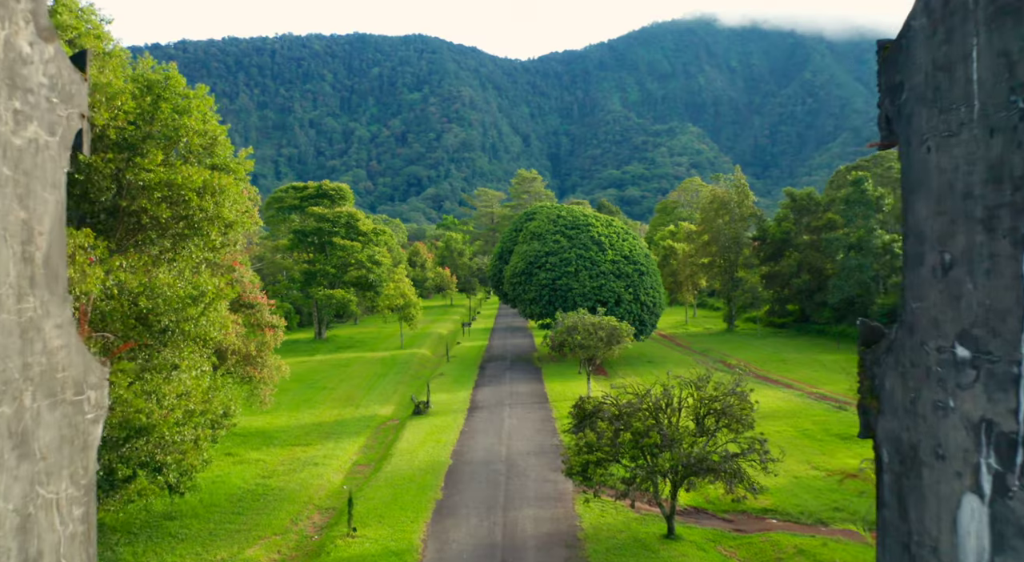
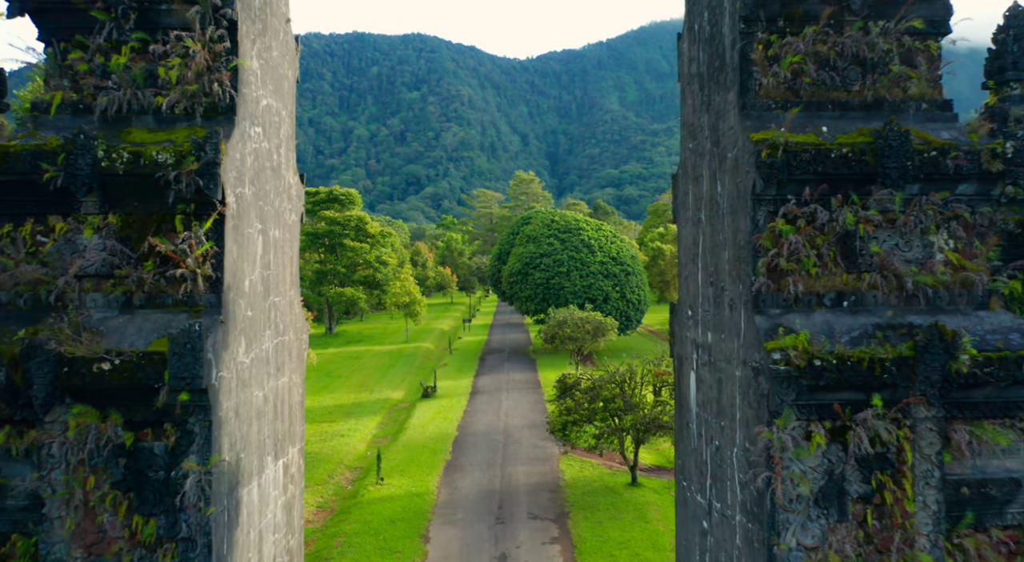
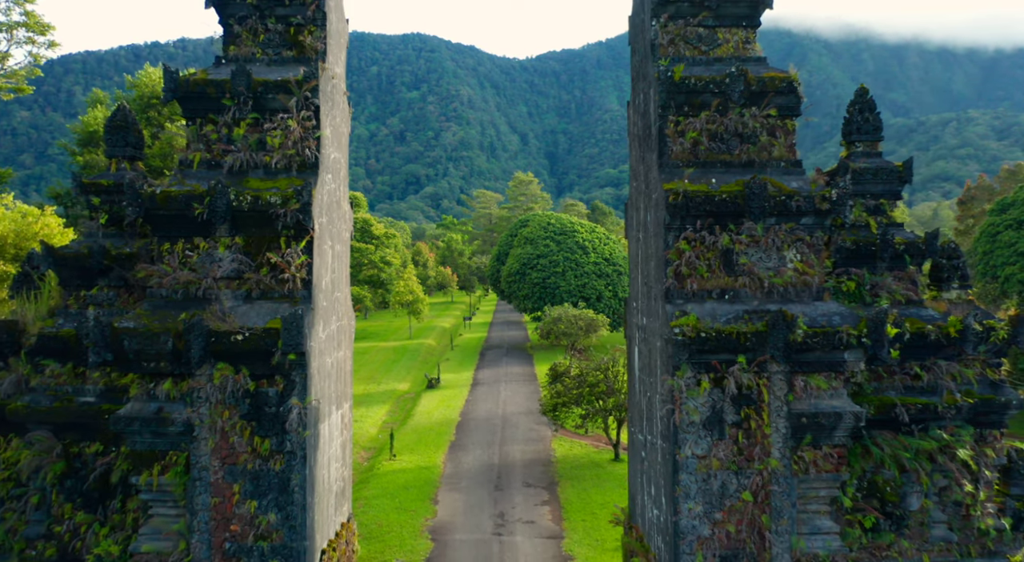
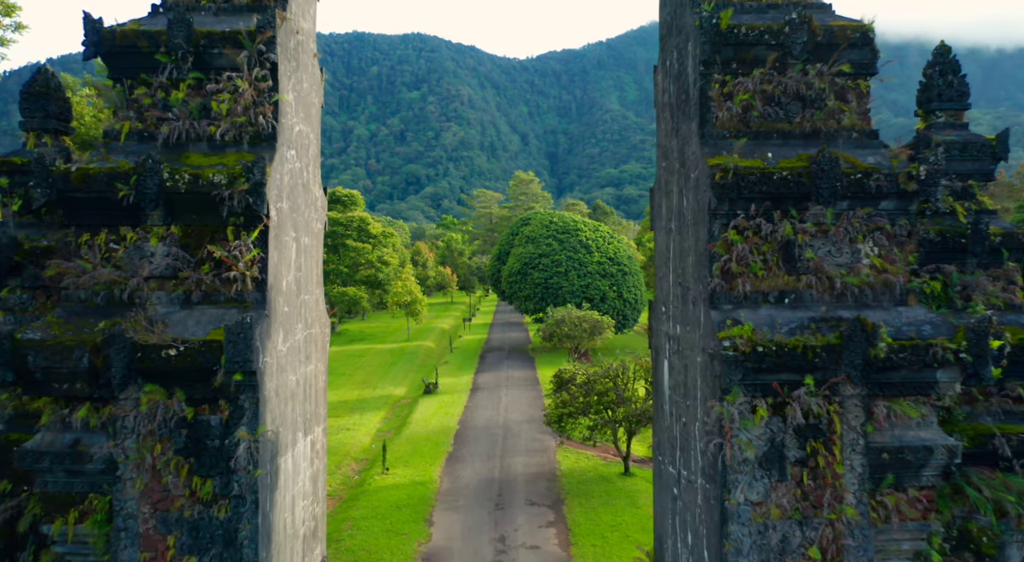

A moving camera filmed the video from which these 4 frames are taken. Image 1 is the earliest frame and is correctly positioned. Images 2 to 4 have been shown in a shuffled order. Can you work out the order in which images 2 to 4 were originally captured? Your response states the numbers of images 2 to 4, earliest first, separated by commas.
2, 4, 3
